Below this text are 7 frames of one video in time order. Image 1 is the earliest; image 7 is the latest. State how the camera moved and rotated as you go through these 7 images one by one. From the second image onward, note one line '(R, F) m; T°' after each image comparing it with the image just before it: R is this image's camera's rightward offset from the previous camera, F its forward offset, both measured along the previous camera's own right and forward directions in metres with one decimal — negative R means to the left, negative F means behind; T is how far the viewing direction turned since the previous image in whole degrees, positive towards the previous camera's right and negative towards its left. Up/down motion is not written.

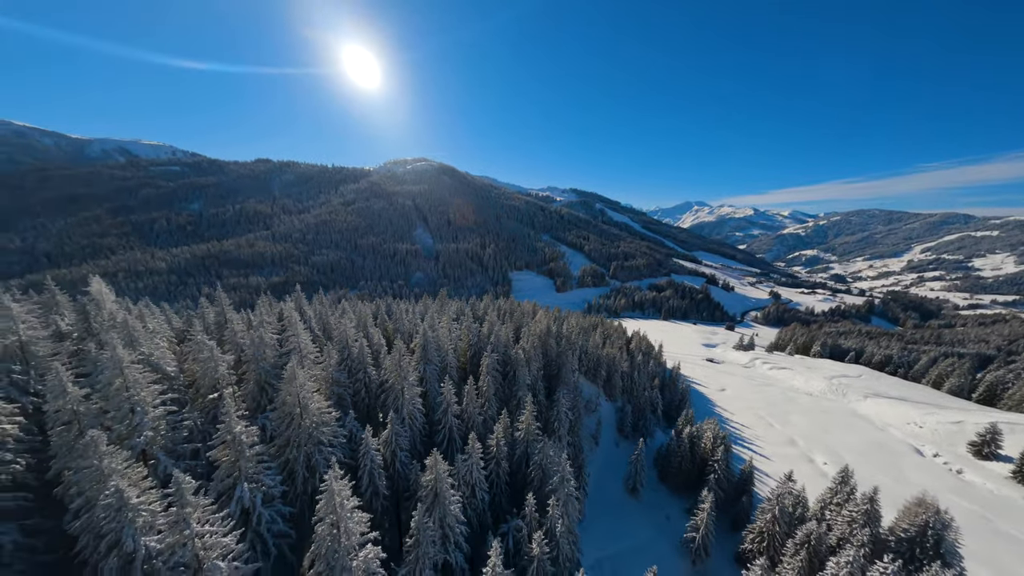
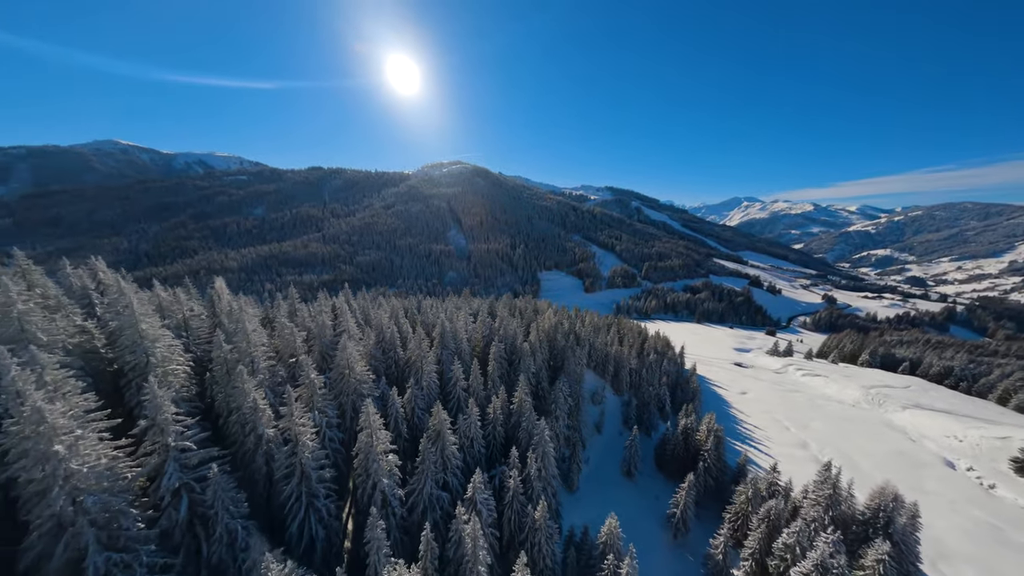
(+3.3, -5.1) m; -6°
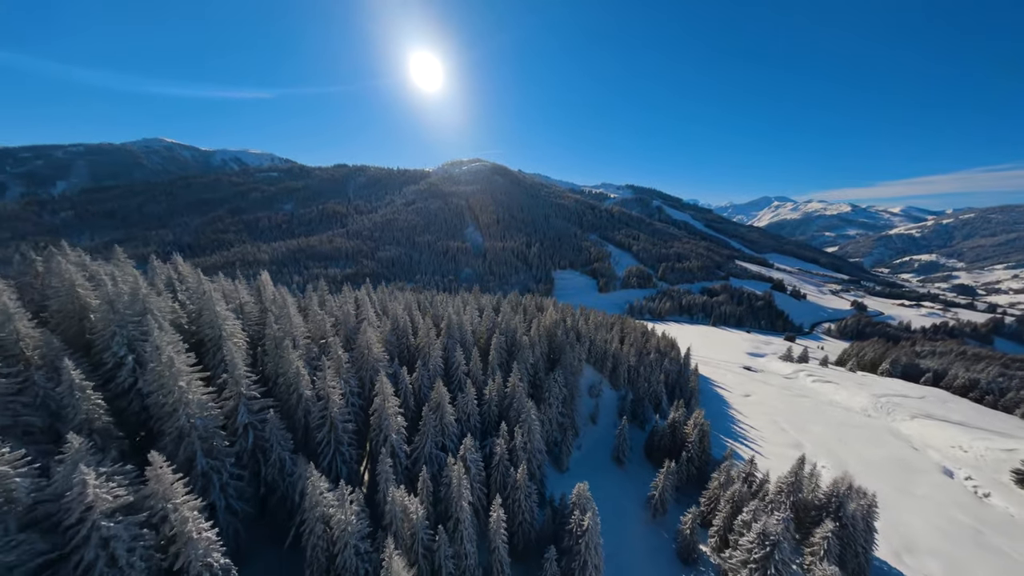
(+2.1, -3.8) m; -3°
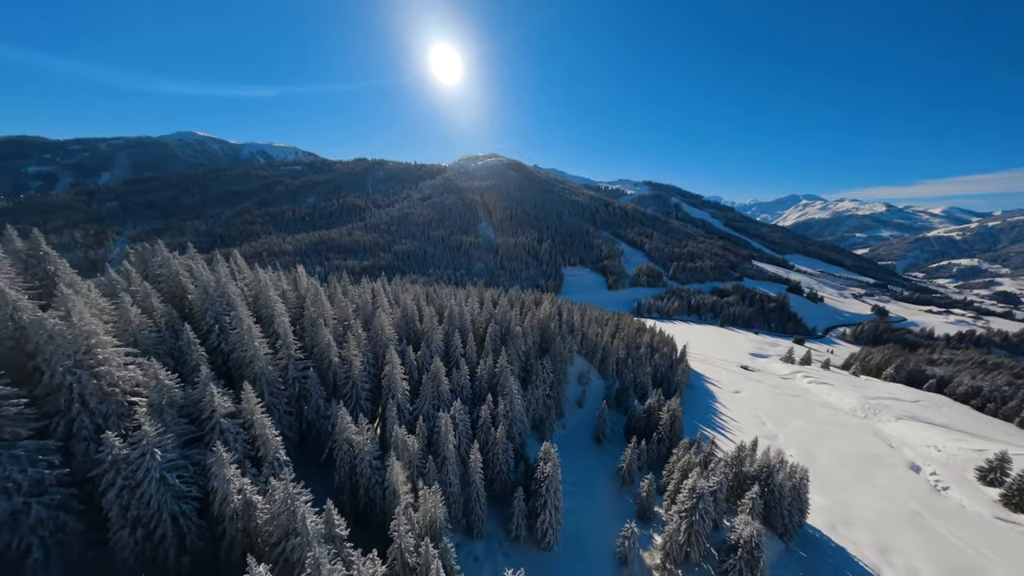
(+2.9, -5.6) m; -3°
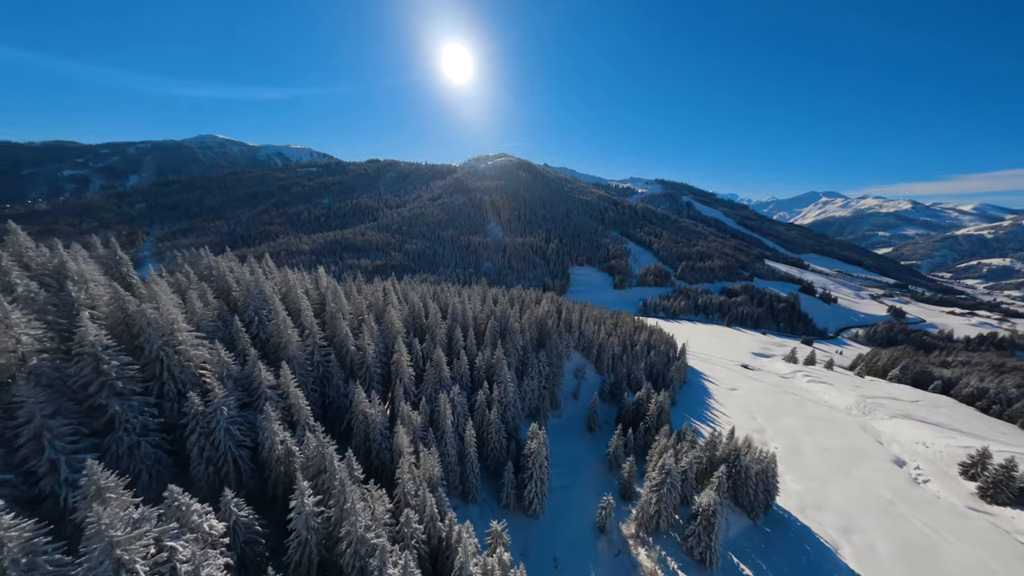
(+1.9, -4.0) m; -2°
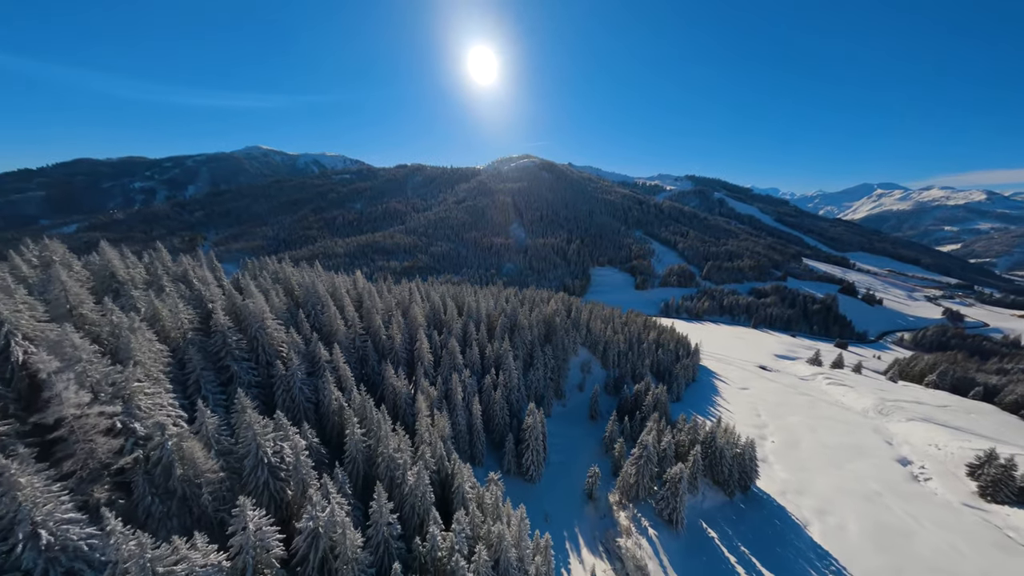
(+3.1, -6.2) m; -5°
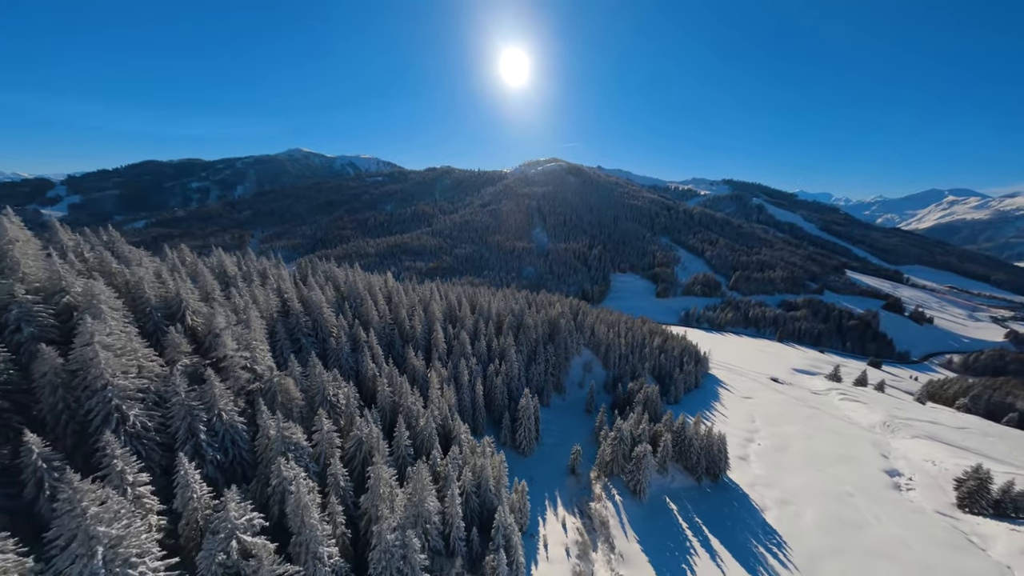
(+3.7, -7.7) m; -5°
